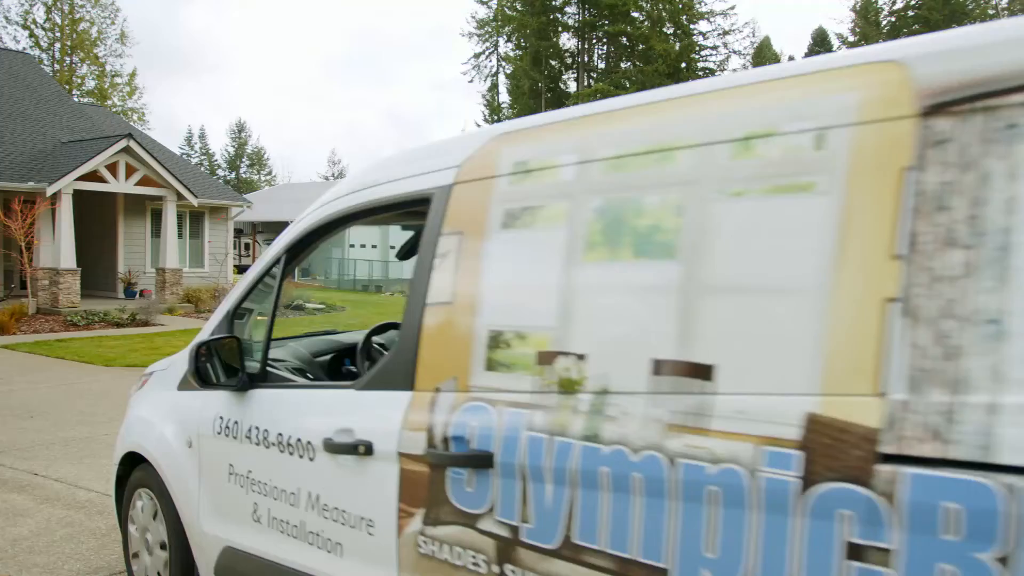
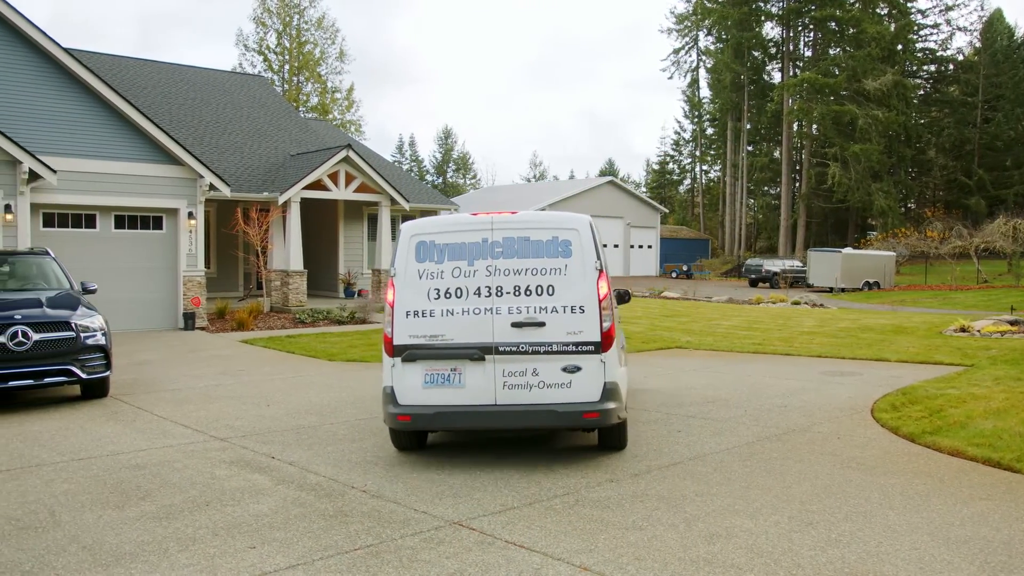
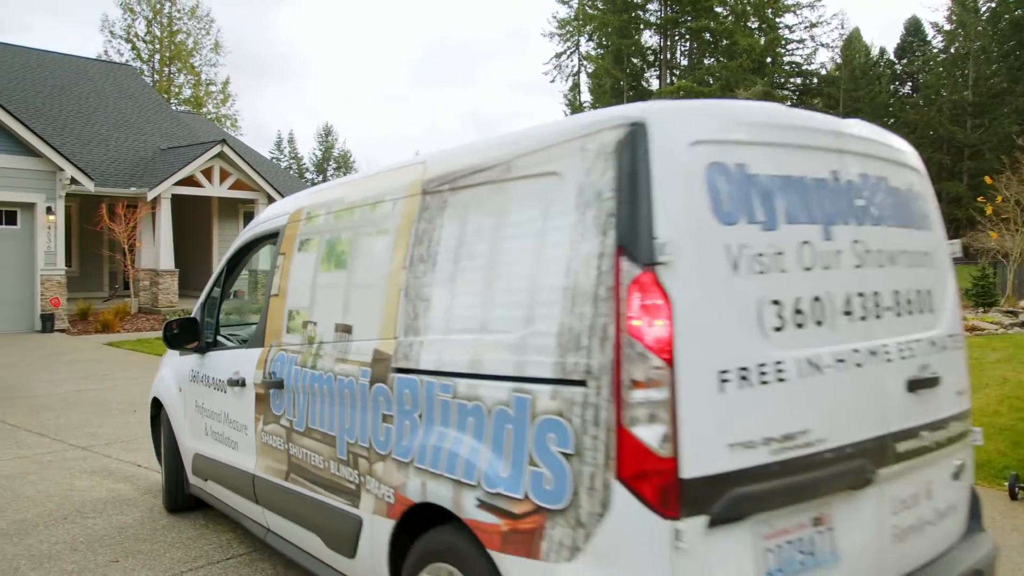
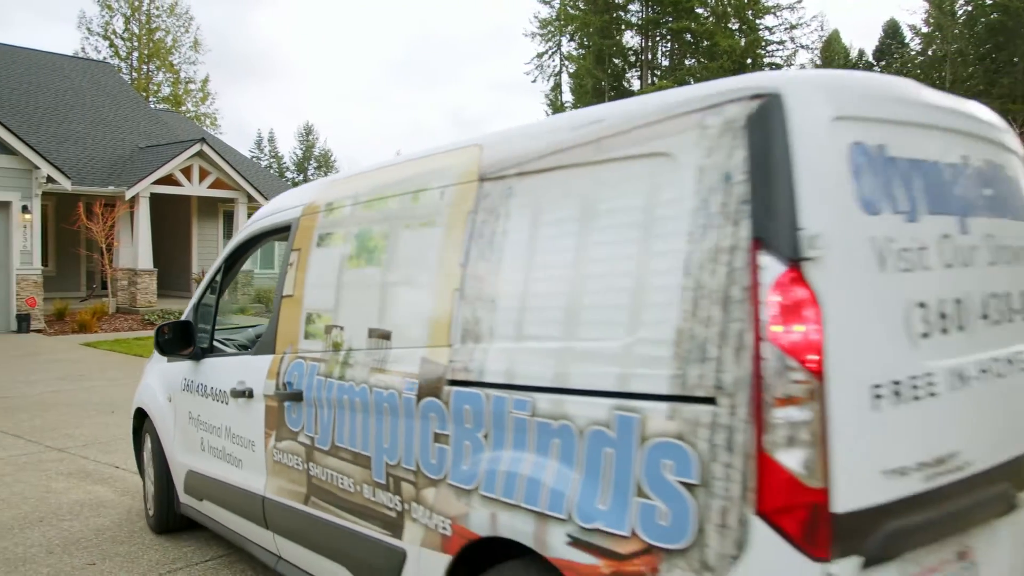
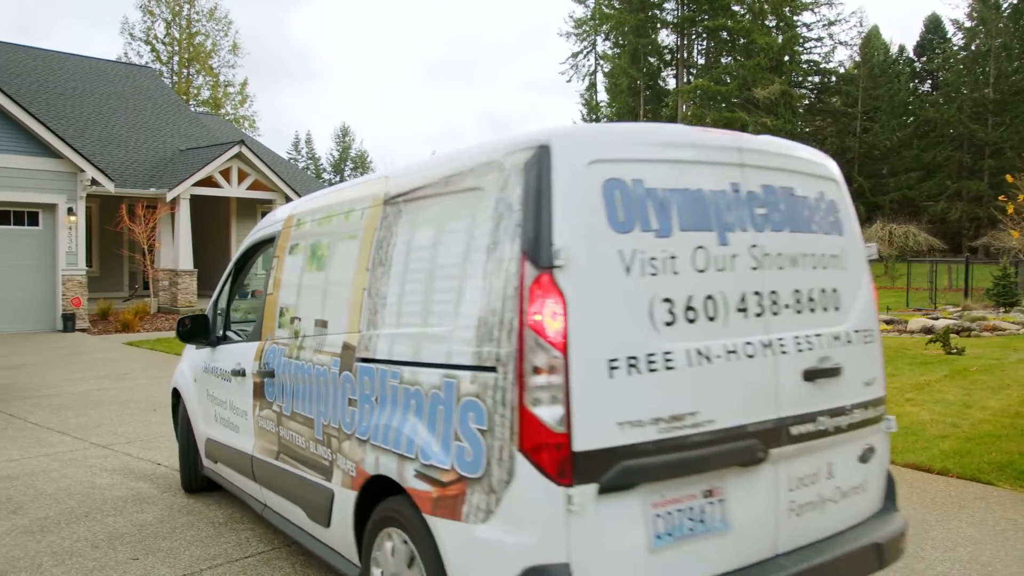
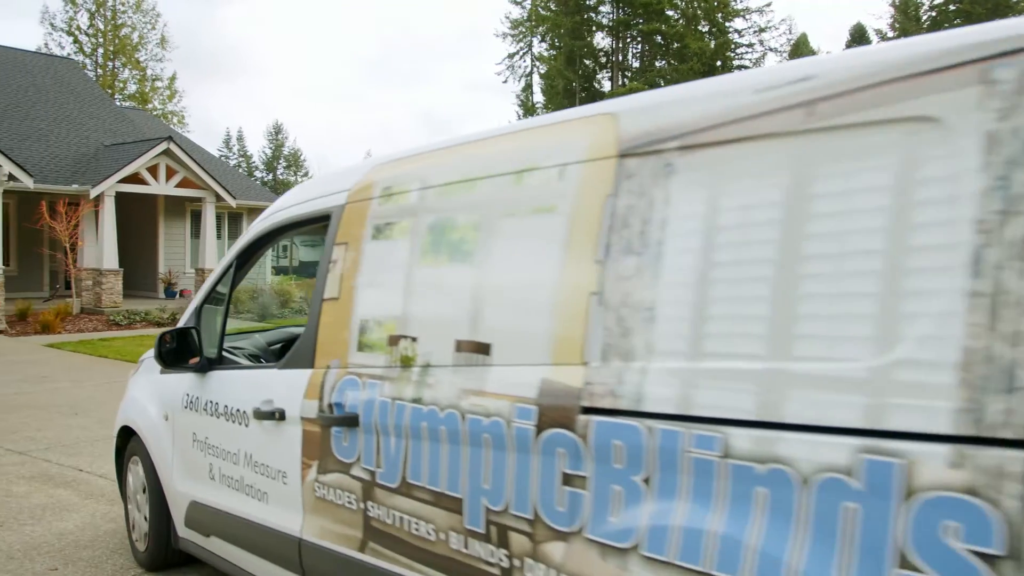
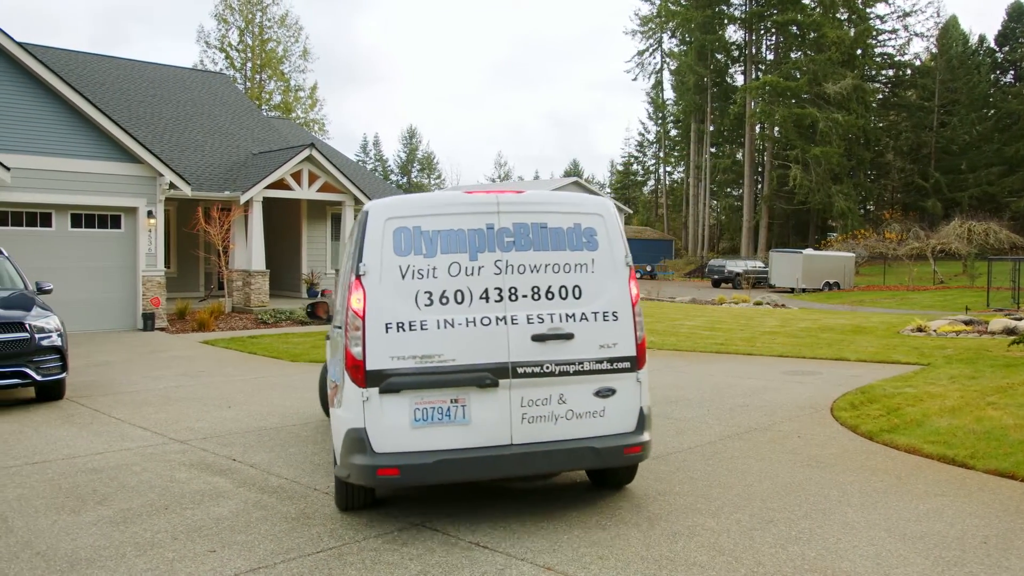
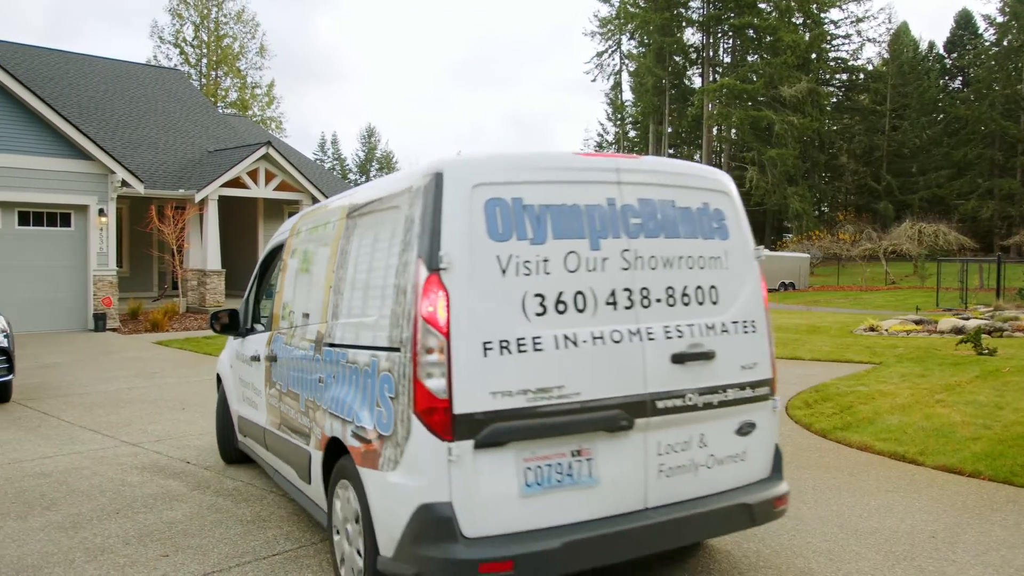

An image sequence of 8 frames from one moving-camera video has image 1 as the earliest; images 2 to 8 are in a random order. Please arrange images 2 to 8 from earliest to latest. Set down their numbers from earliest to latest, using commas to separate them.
6, 4, 3, 5, 8, 7, 2
